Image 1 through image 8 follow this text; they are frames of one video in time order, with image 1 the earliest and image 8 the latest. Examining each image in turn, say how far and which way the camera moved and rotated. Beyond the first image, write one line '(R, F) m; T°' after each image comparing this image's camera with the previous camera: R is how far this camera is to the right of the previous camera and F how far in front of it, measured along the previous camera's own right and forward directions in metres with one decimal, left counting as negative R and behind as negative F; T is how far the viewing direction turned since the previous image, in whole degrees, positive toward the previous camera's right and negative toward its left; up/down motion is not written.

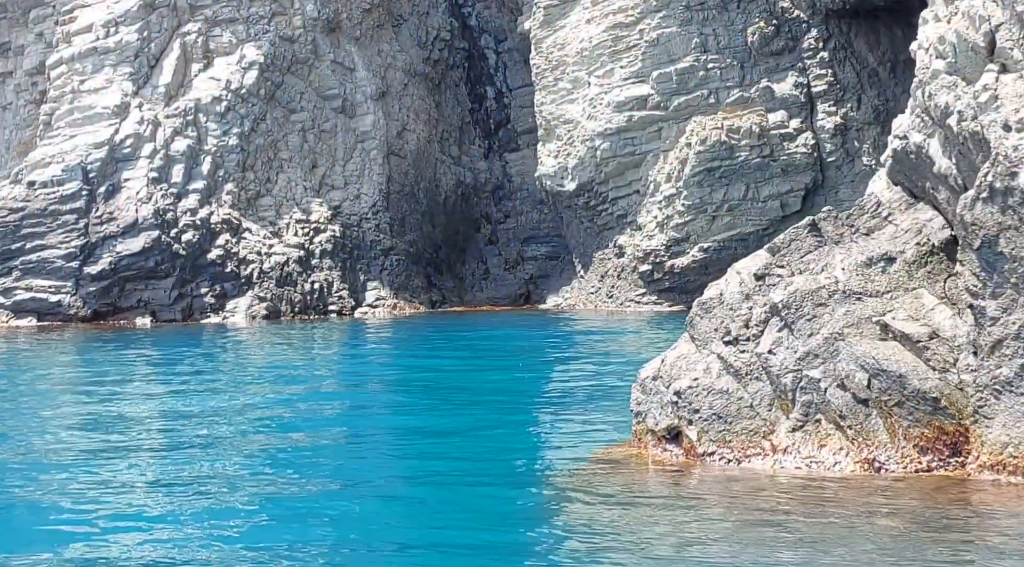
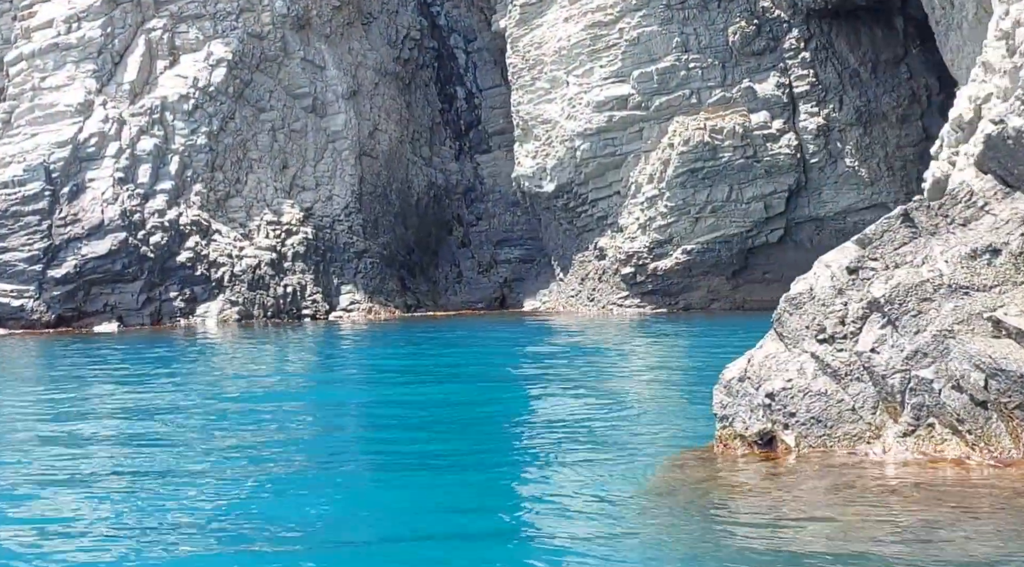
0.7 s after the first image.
(-0.5, +0.4) m; +2°
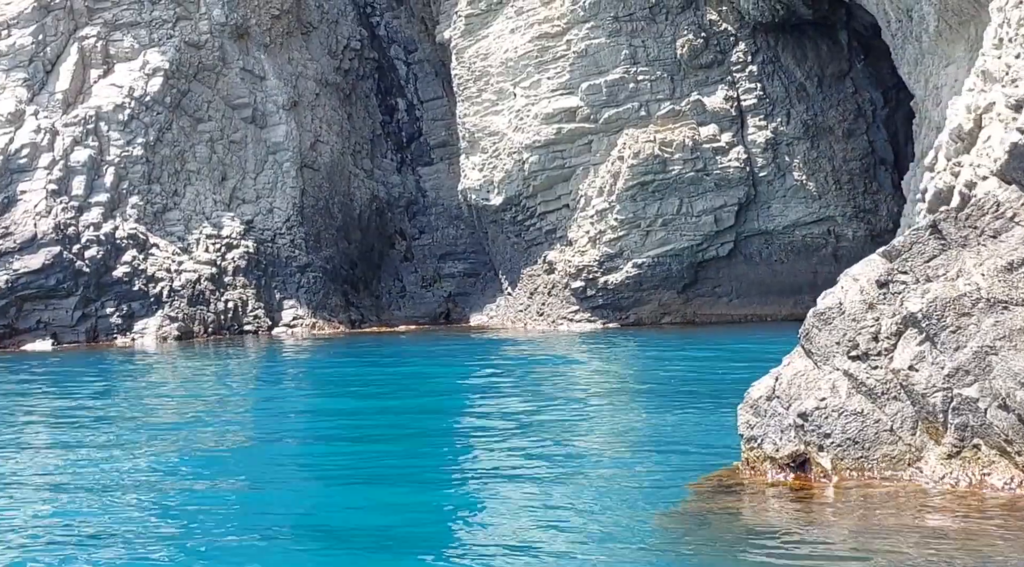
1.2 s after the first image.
(-0.3, +0.3) m; +3°
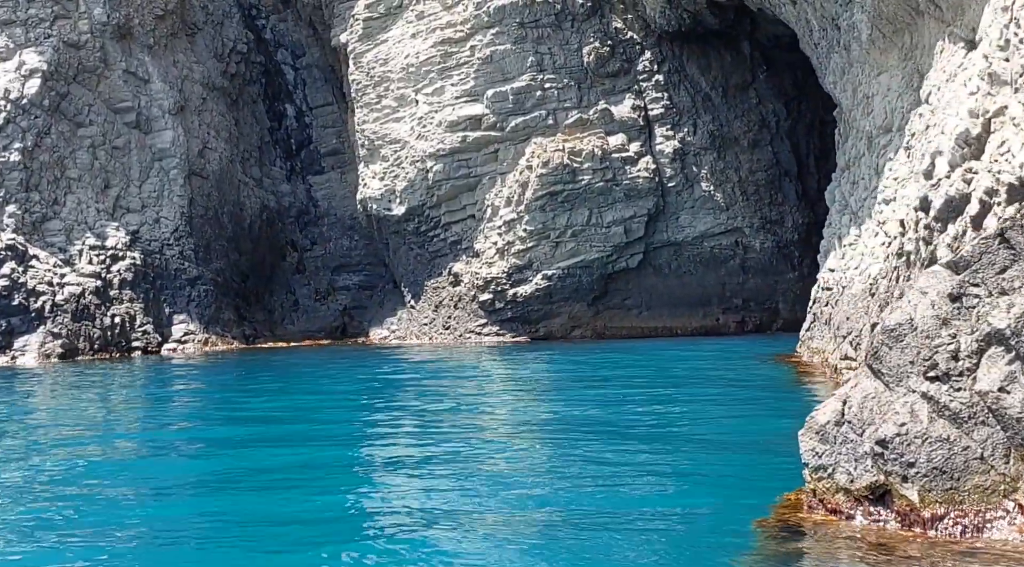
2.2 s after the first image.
(-0.6, +0.6) m; +6°
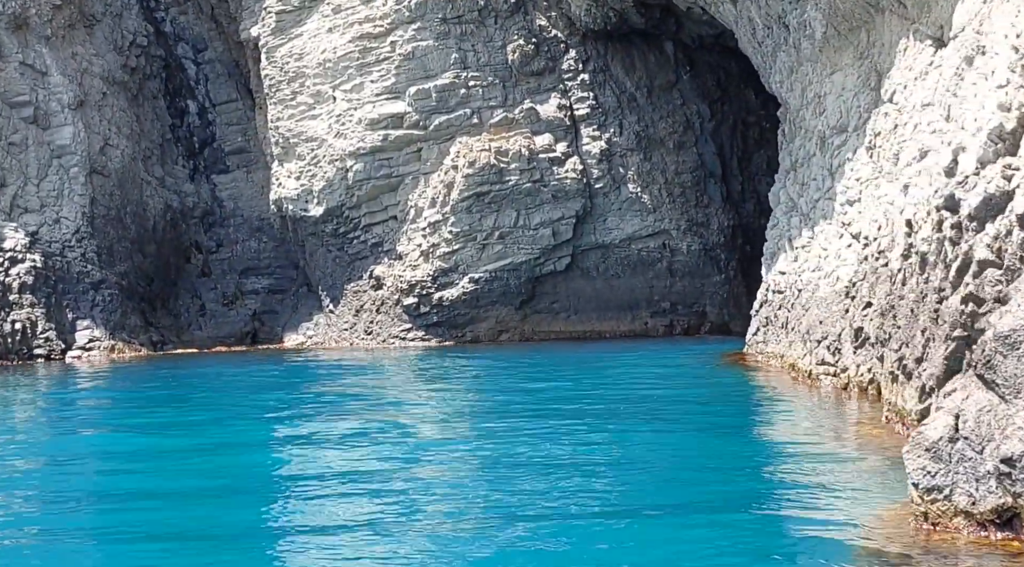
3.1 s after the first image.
(-0.6, +0.6) m; +5°
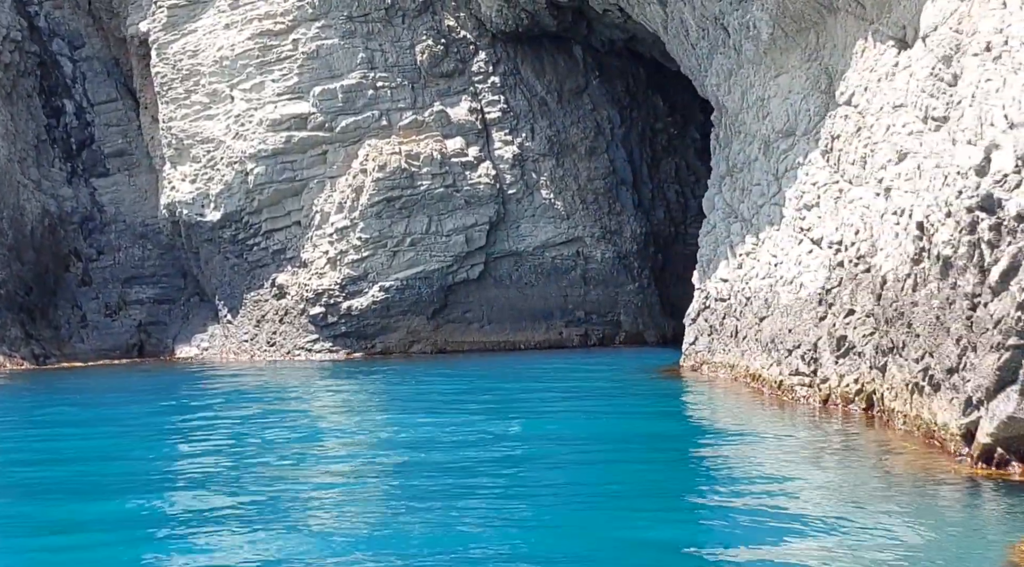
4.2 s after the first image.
(-0.7, +0.7) m; +6°
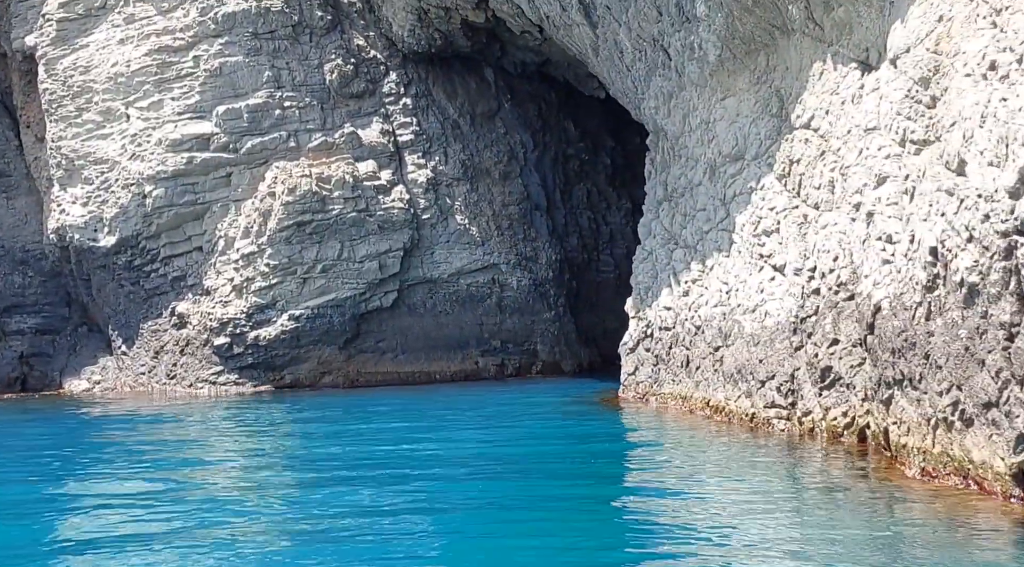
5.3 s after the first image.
(-0.7, +0.6) m; +6°
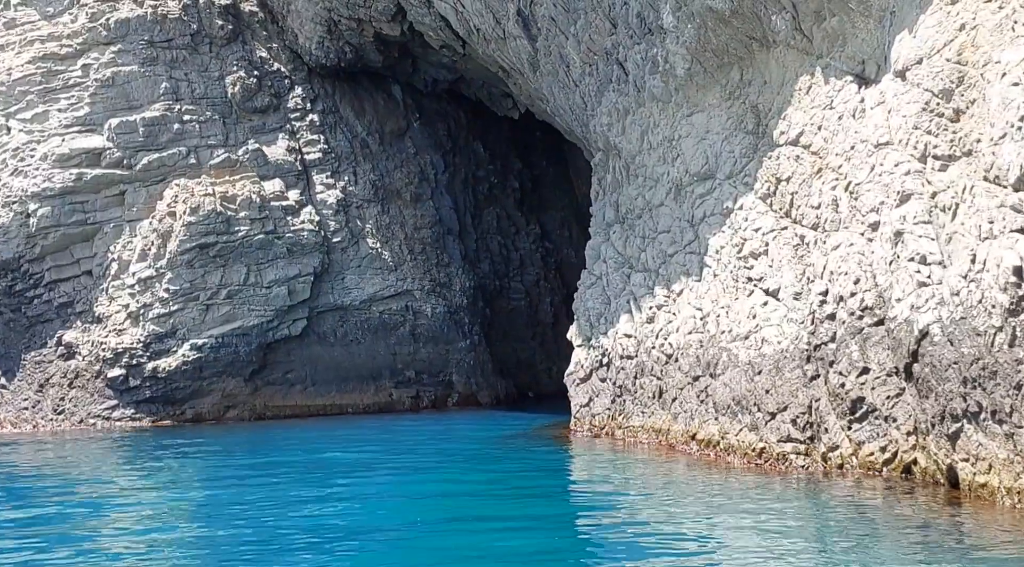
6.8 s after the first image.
(-1.0, +0.9) m; +7°
